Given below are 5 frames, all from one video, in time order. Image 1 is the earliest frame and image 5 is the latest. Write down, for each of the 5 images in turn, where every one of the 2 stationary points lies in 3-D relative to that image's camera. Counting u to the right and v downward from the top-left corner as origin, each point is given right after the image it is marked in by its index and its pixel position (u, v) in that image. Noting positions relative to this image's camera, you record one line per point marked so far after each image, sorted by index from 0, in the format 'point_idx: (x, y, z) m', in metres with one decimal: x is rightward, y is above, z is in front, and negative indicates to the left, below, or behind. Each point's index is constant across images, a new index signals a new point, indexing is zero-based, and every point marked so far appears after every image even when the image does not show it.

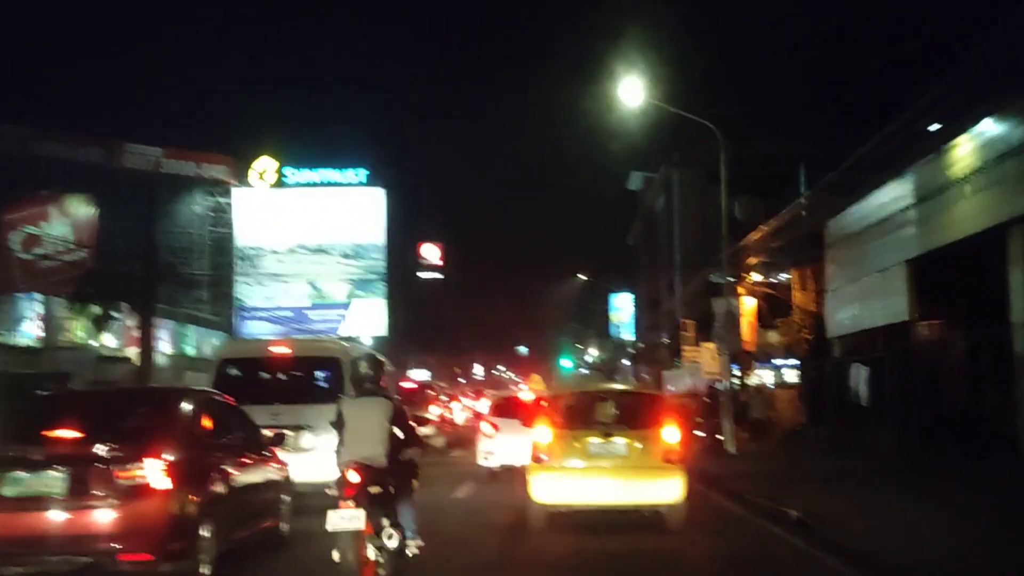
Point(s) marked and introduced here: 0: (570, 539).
0: (+0.9, -4.0, +18.0) m
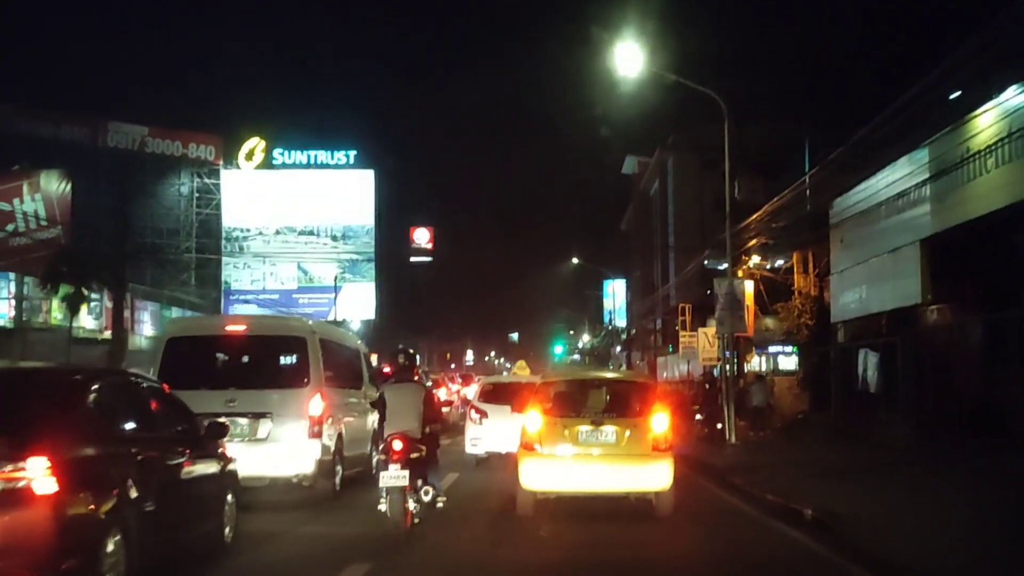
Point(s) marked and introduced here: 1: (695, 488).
0: (+0.7, -3.6, +16.7) m
1: (+3.3, -3.6, +19.9) m
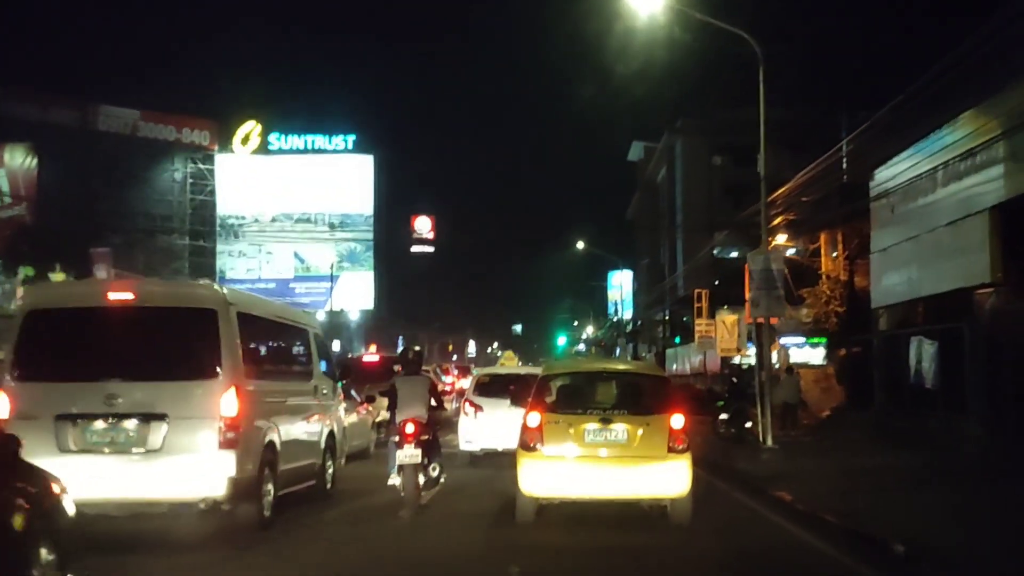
0: (+0.6, -3.3, +13.9) m
1: (+3.3, -3.2, +17.0) m
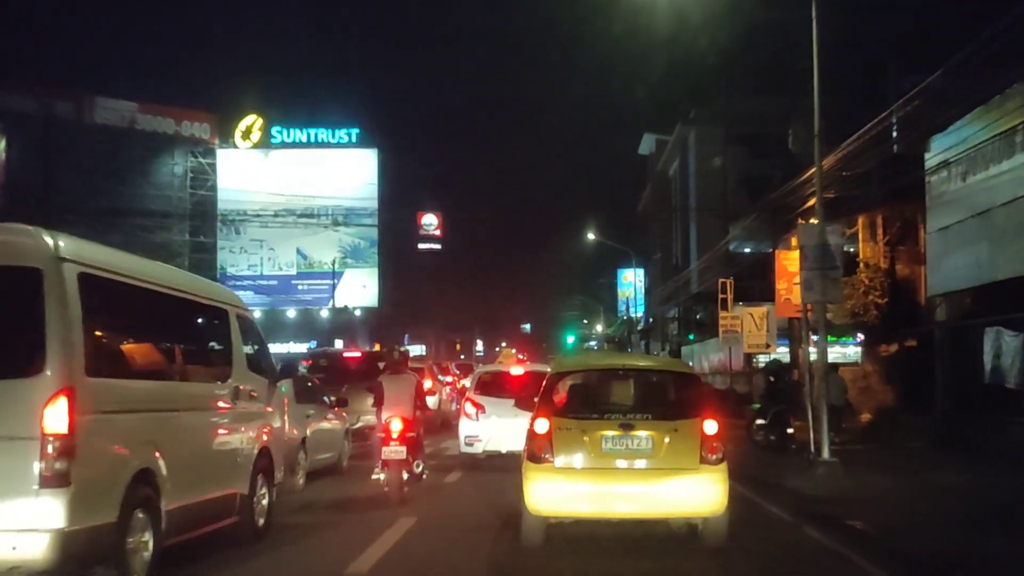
0: (+0.6, -3.0, +11.2) m
1: (+3.3, -3.0, +14.3) m
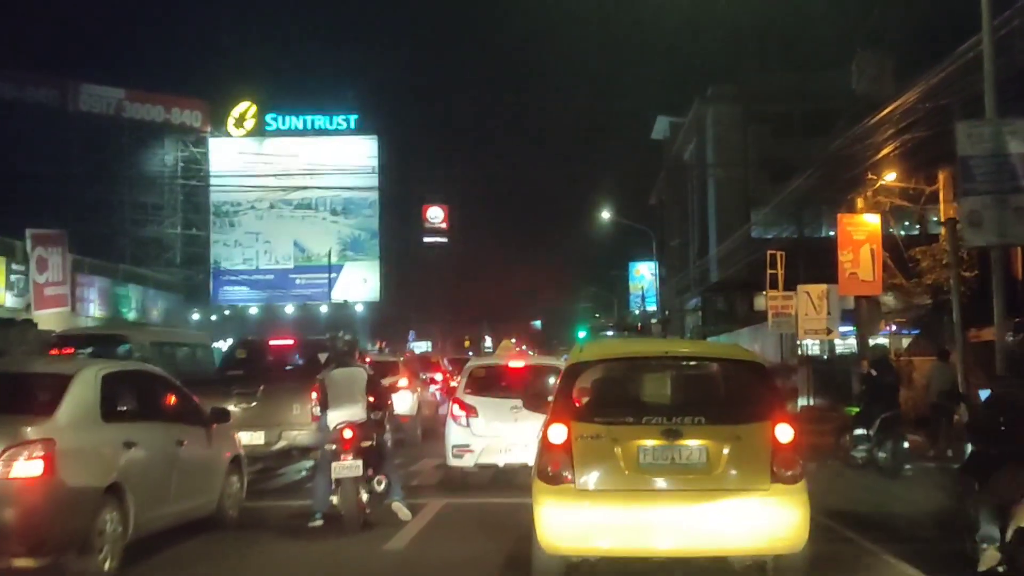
0: (+0.5, -2.6, +6.2) m
1: (+3.3, -2.5, +9.3) m
